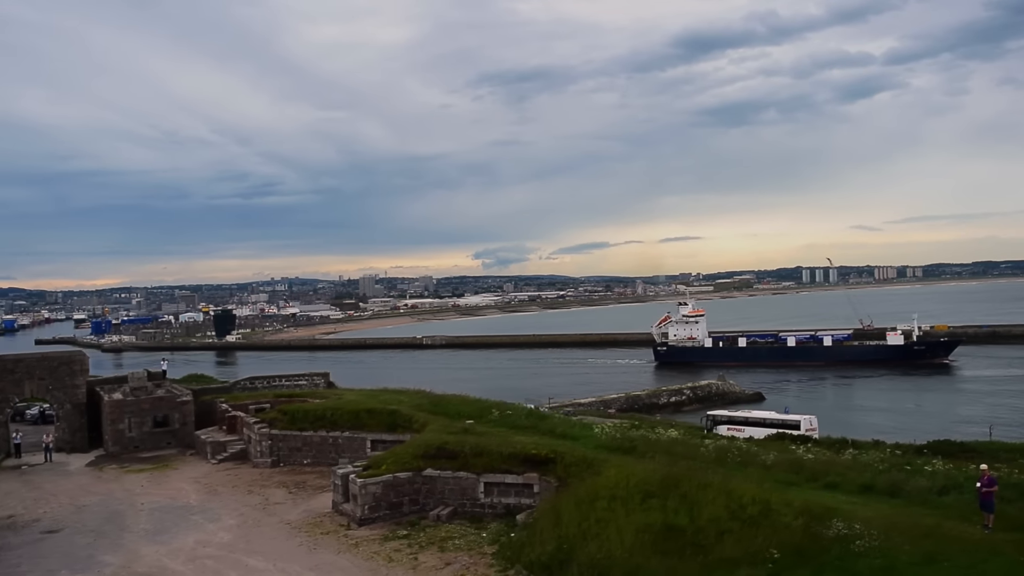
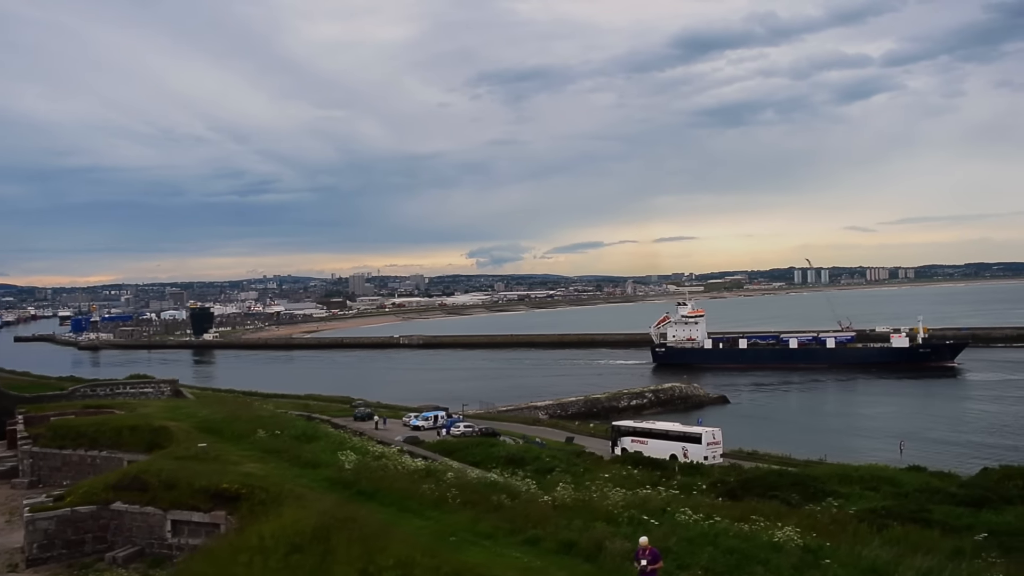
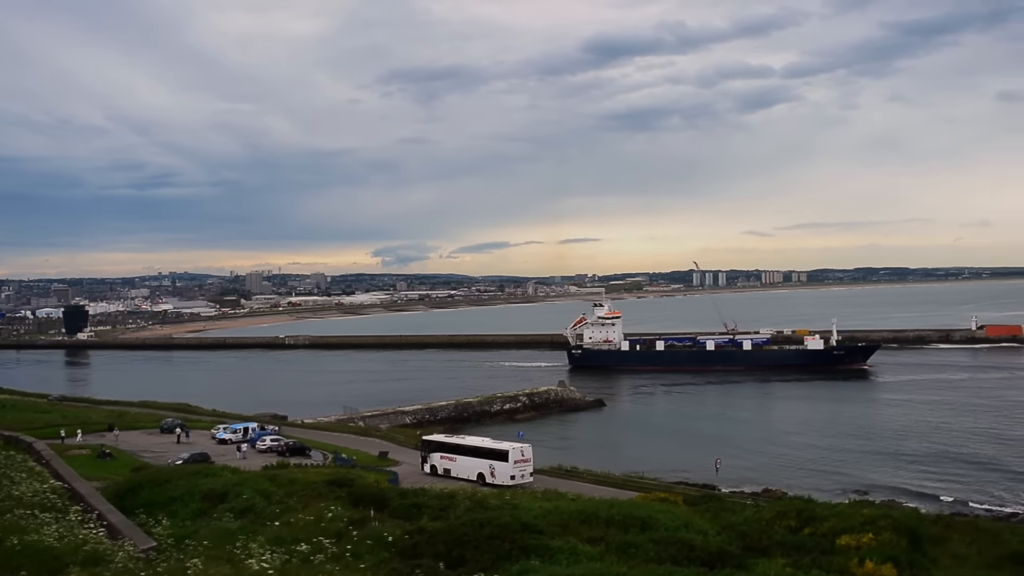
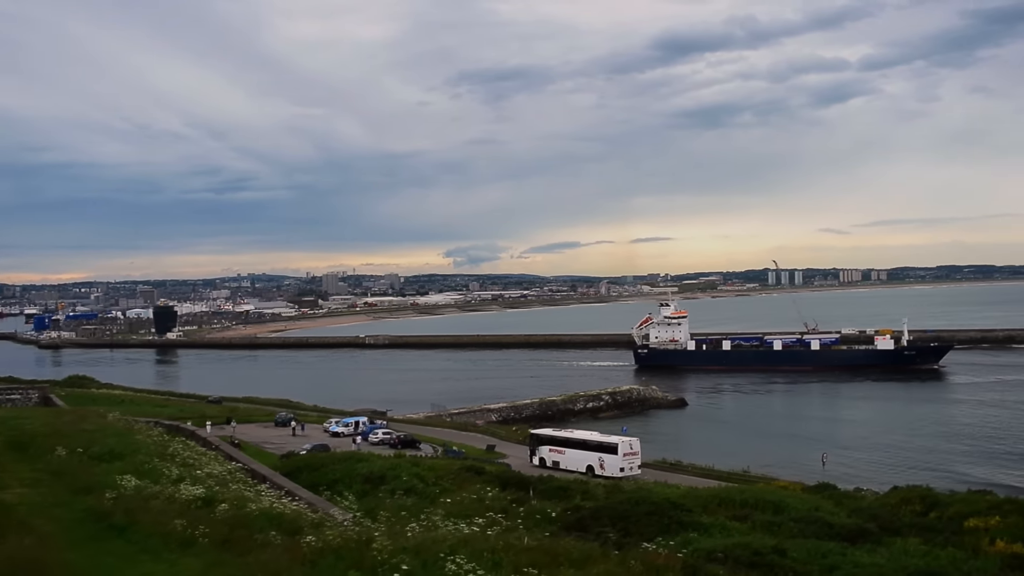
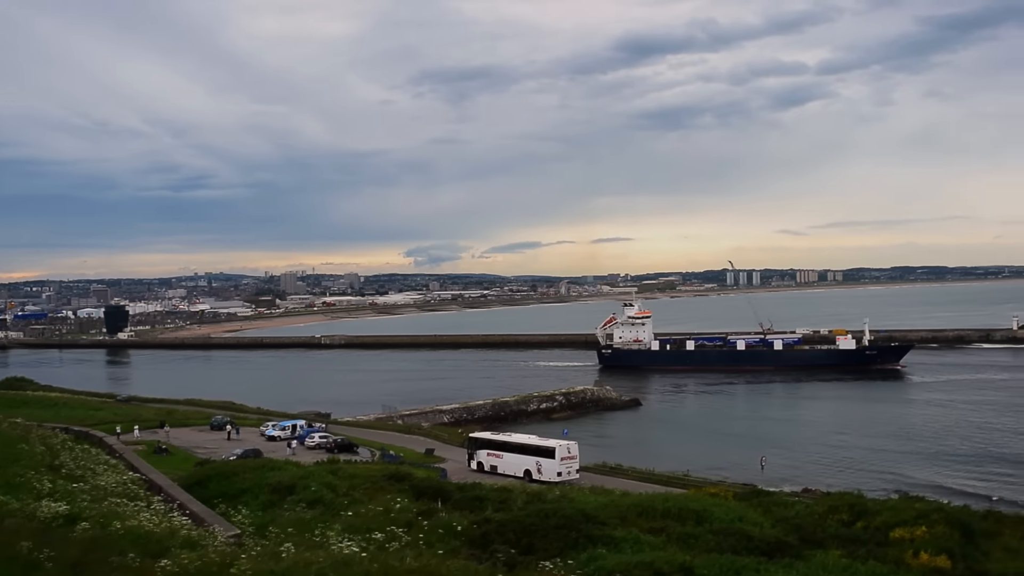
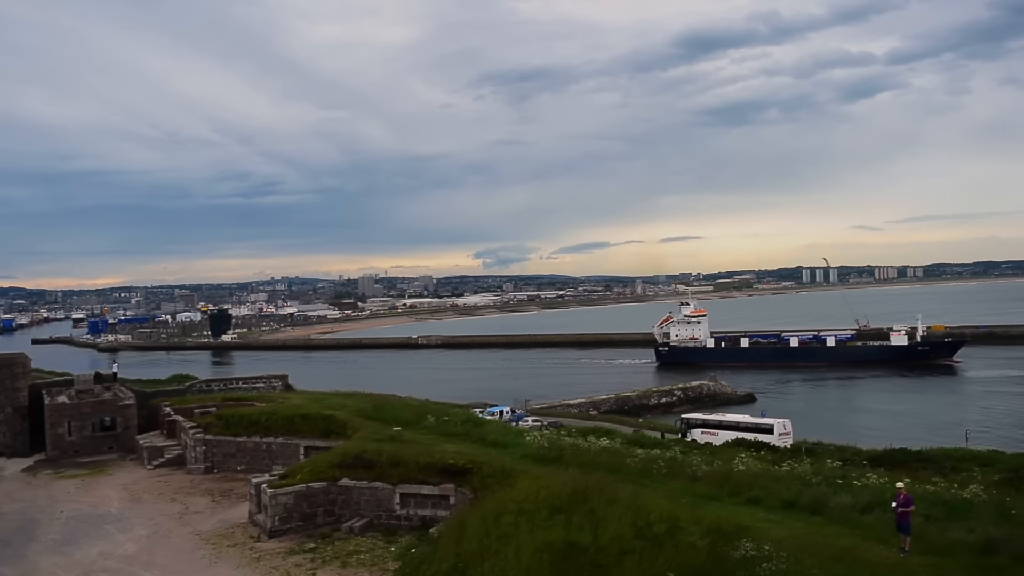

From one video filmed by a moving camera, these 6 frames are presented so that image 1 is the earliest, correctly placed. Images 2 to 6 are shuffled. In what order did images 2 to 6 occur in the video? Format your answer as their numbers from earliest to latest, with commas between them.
6, 2, 4, 5, 3
